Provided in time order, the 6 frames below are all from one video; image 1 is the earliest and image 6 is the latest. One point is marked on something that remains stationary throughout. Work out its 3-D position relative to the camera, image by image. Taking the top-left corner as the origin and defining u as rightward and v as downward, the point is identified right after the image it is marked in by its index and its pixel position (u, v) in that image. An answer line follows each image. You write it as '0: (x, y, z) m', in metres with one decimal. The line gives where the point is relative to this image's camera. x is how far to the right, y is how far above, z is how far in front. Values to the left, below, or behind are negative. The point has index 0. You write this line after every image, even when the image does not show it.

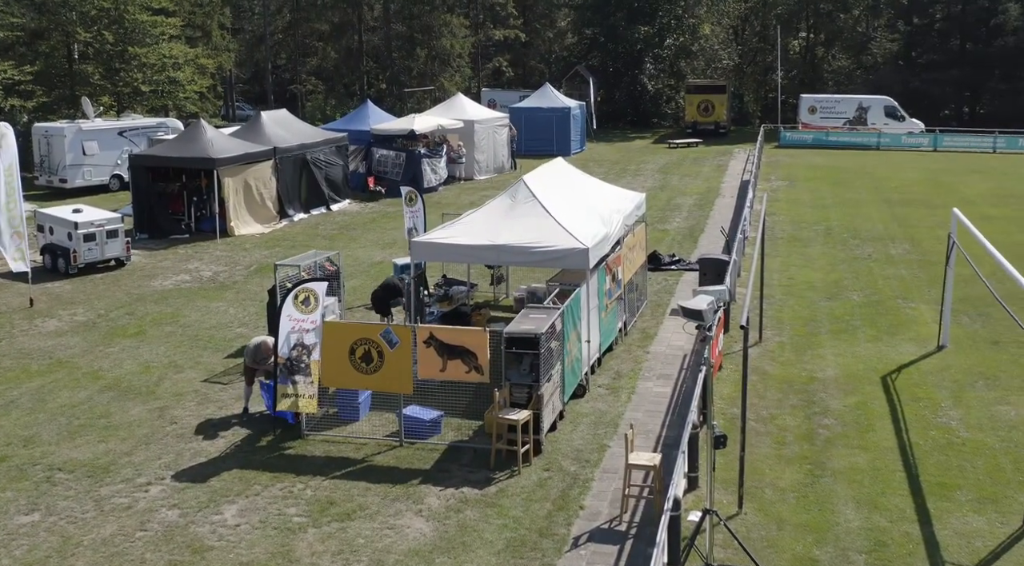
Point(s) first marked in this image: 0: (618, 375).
0: (+1.4, -1.3, +14.4) m
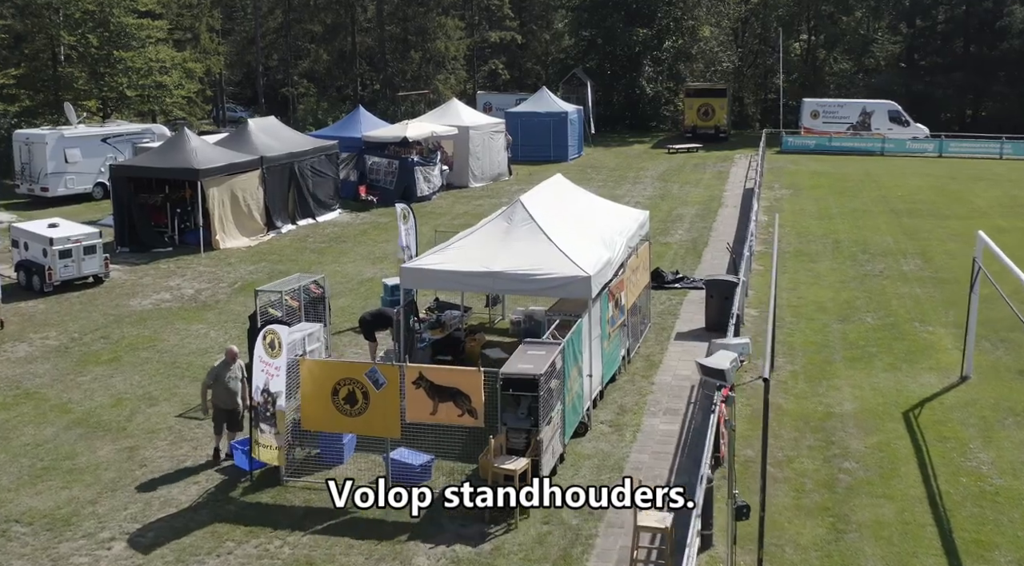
0: (+1.4, -1.6, +13.5) m
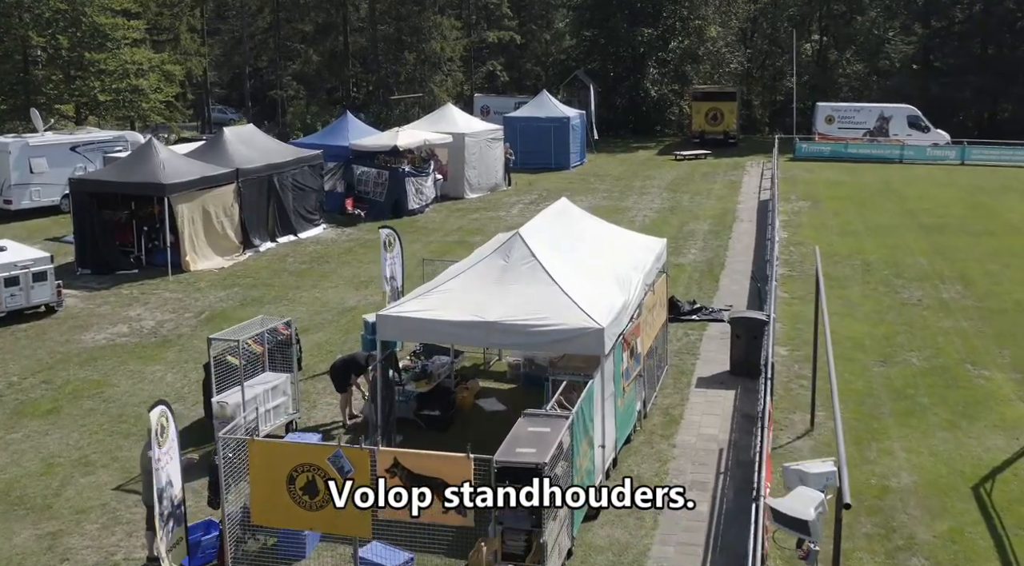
0: (+1.3, -2.1, +11.4) m
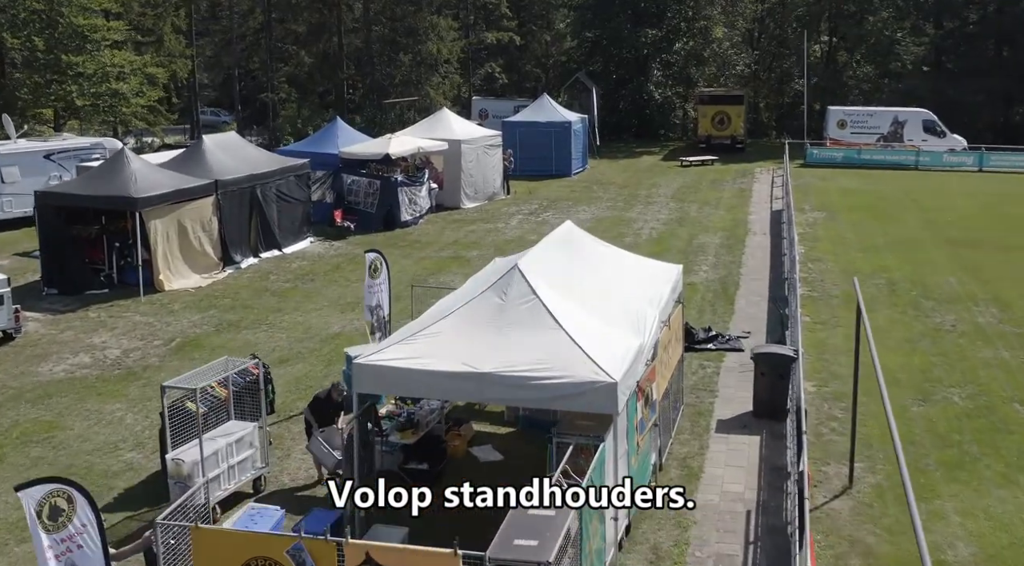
0: (+1.3, -2.5, +9.9) m
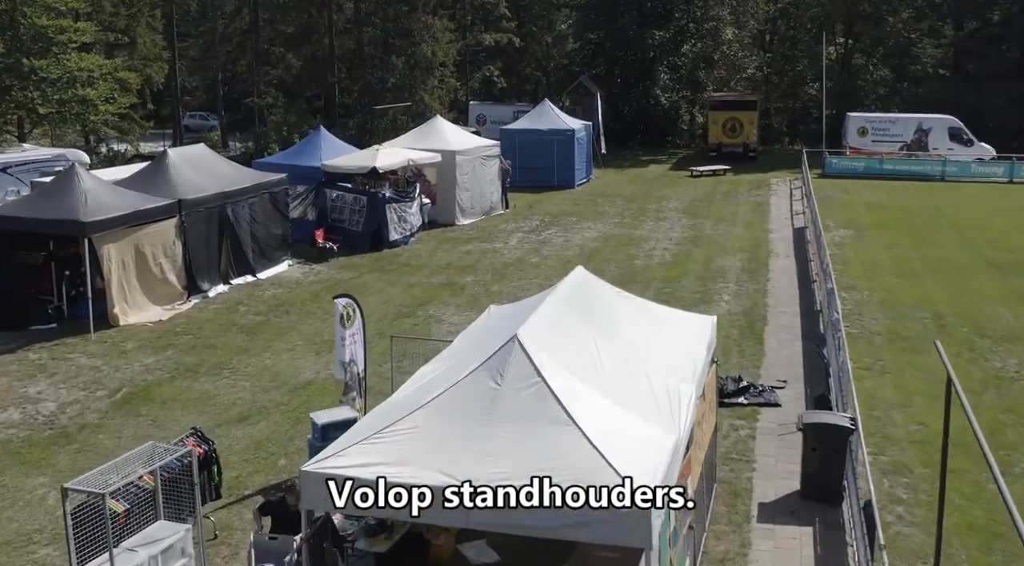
0: (+1.3, -3.1, +7.6) m
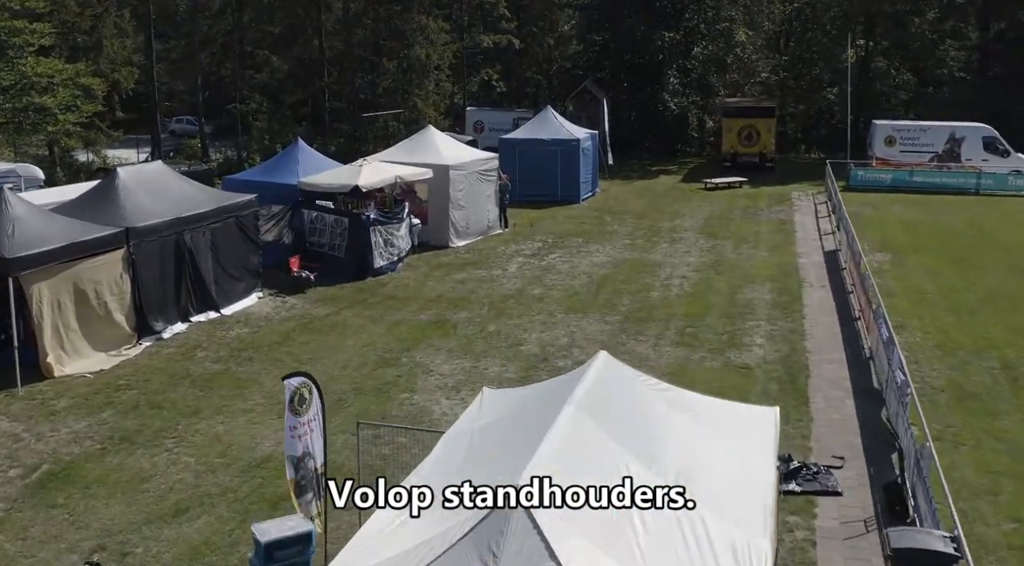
0: (+1.3, -3.7, +5.0) m
